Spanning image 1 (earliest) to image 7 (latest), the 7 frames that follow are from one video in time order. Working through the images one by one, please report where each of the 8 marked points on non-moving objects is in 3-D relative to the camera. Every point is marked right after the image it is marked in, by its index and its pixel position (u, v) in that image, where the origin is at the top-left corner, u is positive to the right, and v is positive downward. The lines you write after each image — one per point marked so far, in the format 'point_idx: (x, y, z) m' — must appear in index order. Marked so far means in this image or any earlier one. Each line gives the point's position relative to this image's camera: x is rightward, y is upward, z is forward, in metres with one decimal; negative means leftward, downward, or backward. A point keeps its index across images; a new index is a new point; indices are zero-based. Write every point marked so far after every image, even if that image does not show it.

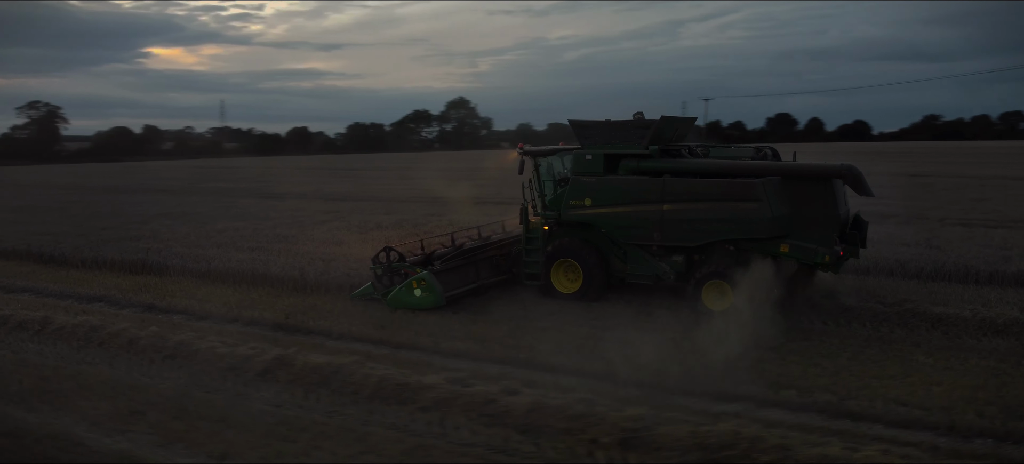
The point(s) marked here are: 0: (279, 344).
0: (-2.0, -0.9, +6.9) m
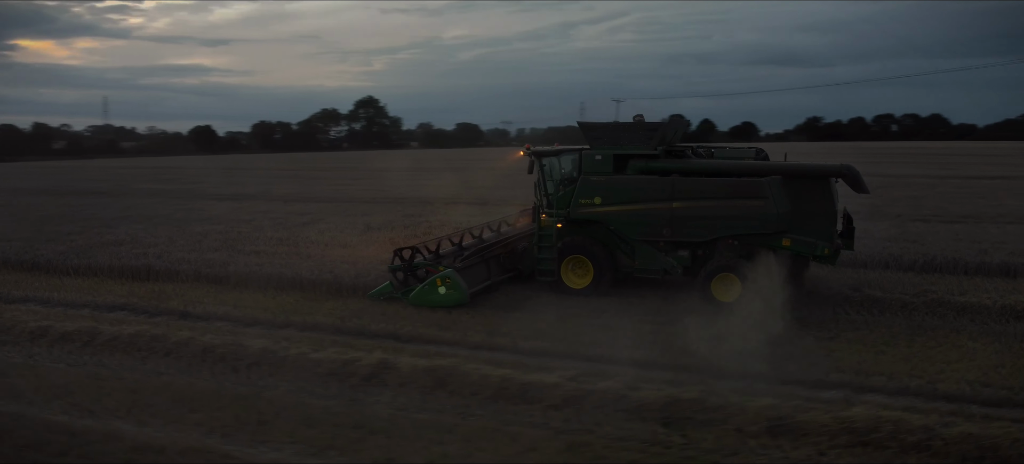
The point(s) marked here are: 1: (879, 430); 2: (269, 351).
0: (-1.2, -1.0, +6.8) m
1: (+2.2, -1.2, +5.0) m
2: (-1.9, -1.0, +6.5) m
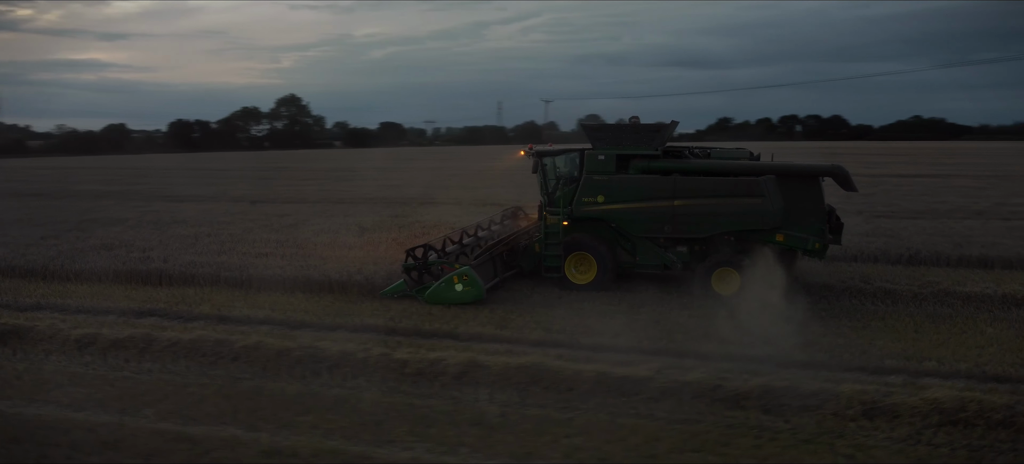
0: (-0.7, -1.0, +6.8) m
1: (+3.0, -1.2, +5.4) m
2: (-1.3, -1.0, +6.5) m
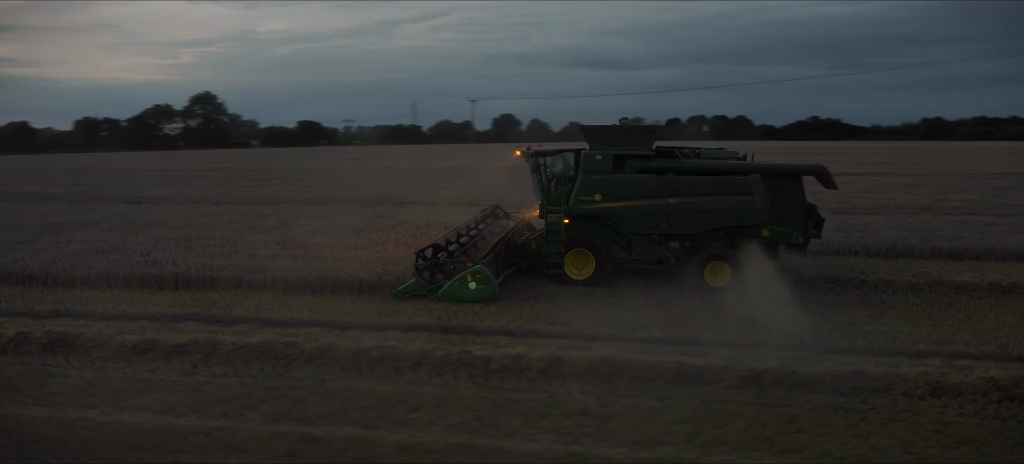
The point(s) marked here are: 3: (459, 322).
0: (-0.1, -1.0, +7.0) m
1: (+3.7, -1.1, +5.9) m
2: (-0.7, -1.0, +6.6) m
3: (-0.5, -0.9, +7.8) m
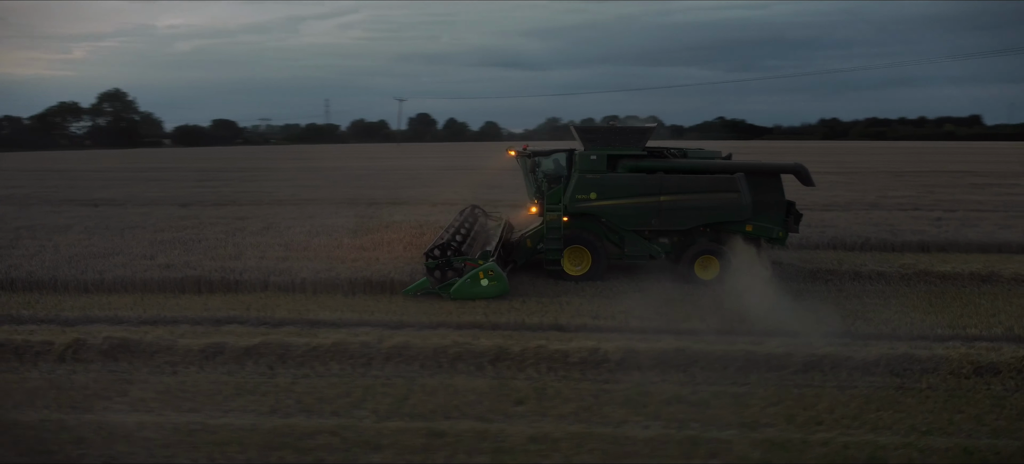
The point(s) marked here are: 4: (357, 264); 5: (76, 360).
0: (+0.5, -0.9, +7.2) m
1: (+4.3, -1.1, +6.6) m
2: (-0.1, -1.0, +6.7) m
3: (0.0, -0.9, +8.0) m
4: (-1.9, -0.4, +10.1) m
5: (-3.5, -1.0, +6.5) m
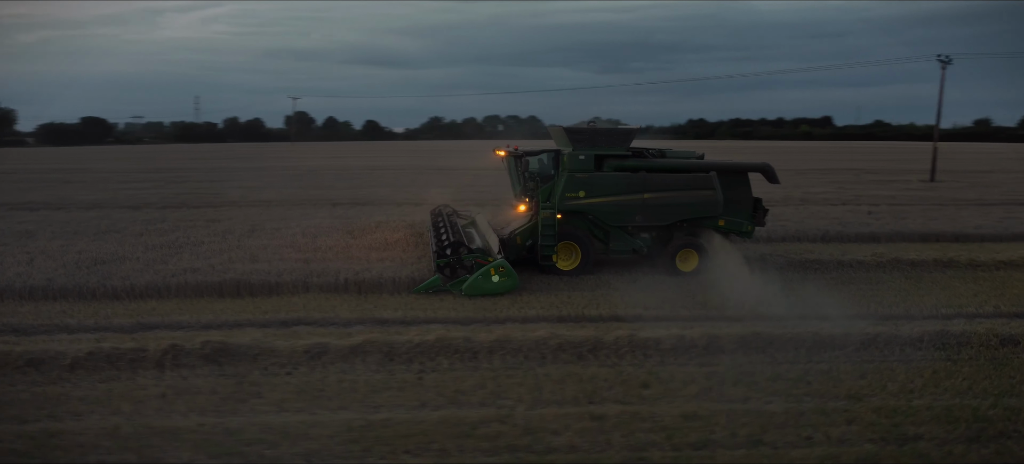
0: (+1.2, -0.9, +7.7) m
1: (+5.1, -1.0, +7.7) m
2: (+0.7, -0.9, +7.1) m
3: (+0.6, -0.8, +8.4) m
4: (-1.6, -0.4, +10.1) m
5: (-2.6, -1.1, +6.4) m
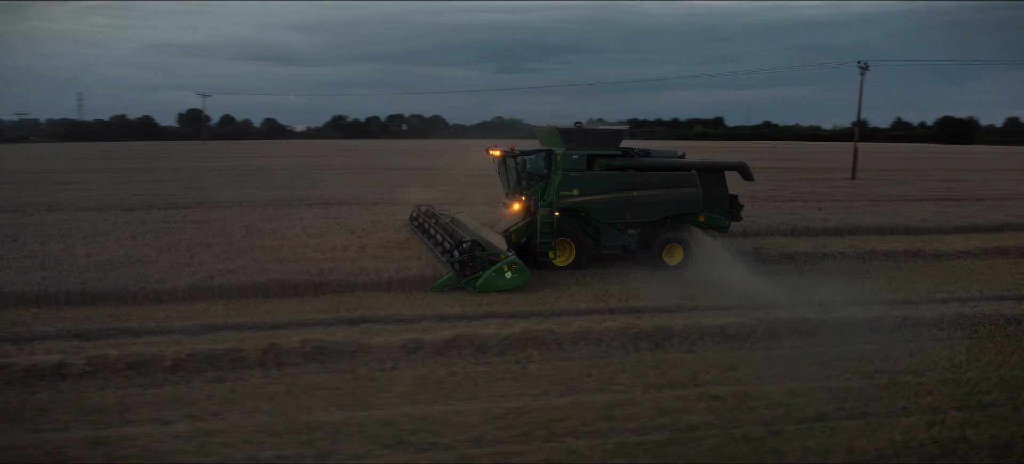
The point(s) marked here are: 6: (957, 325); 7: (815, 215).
0: (+1.8, -0.9, +8.2) m
1: (+5.7, -0.9, +8.7) m
2: (+1.4, -0.9, +7.6) m
3: (+1.1, -0.8, +8.8) m
4: (-1.3, -0.4, +10.3) m
5: (-1.8, -1.1, +6.5) m
6: (+4.5, -1.0, +8.2) m
7: (+6.4, +0.4, +17.0) m
